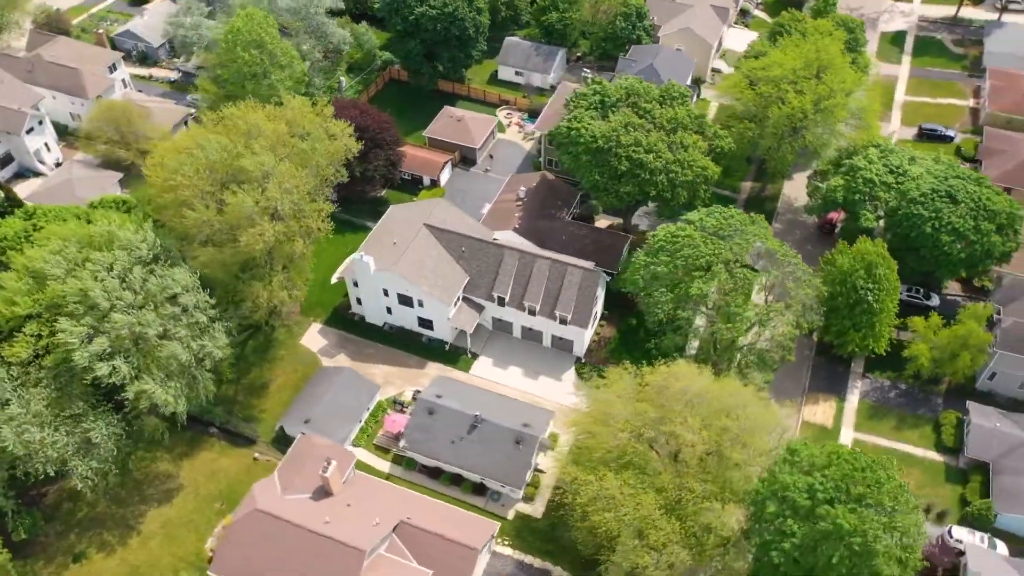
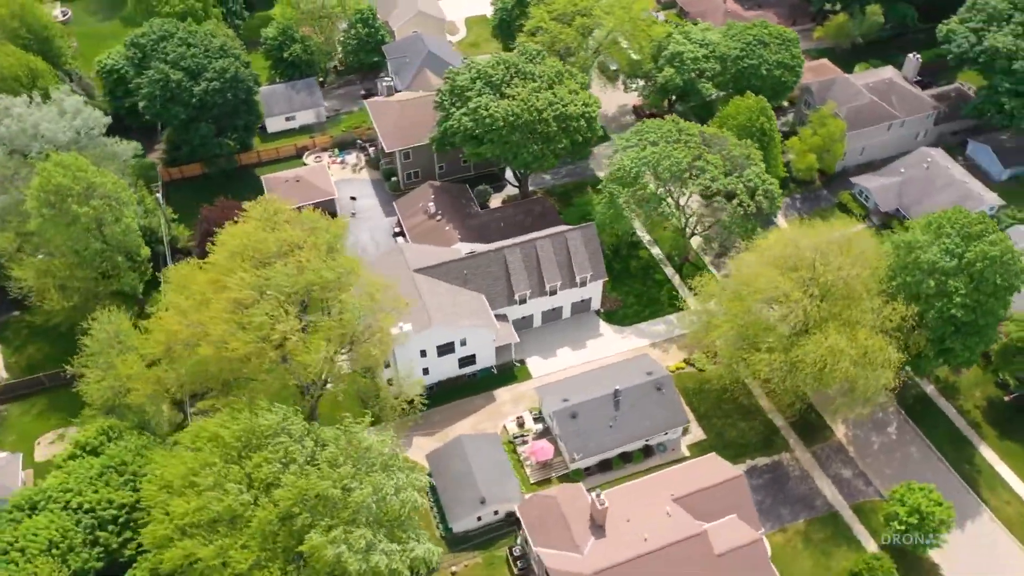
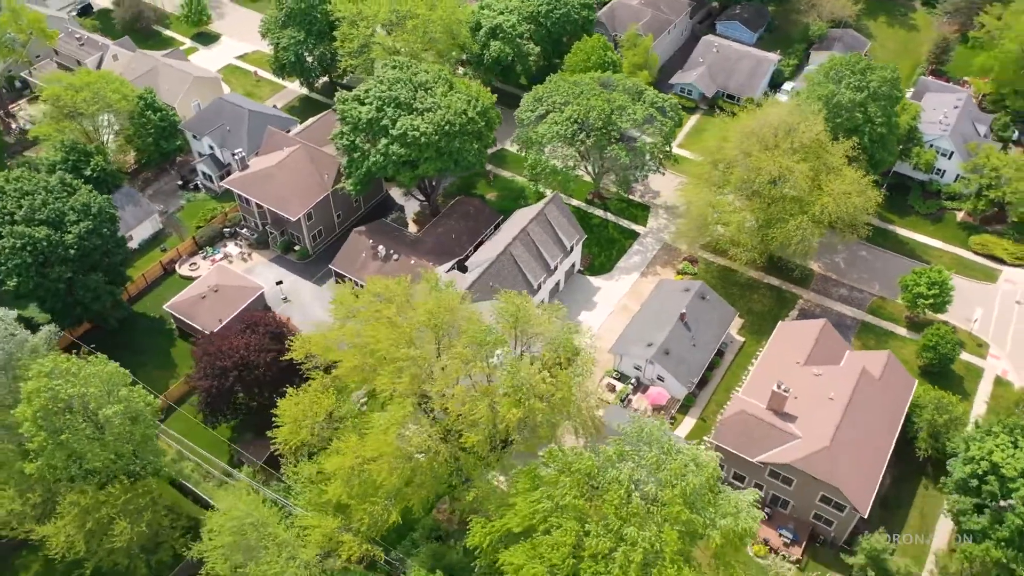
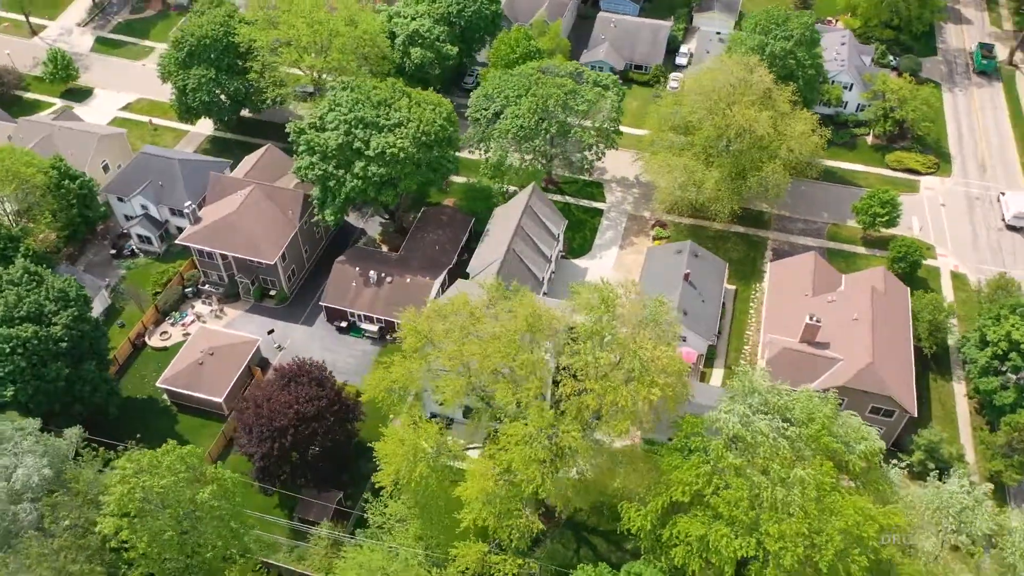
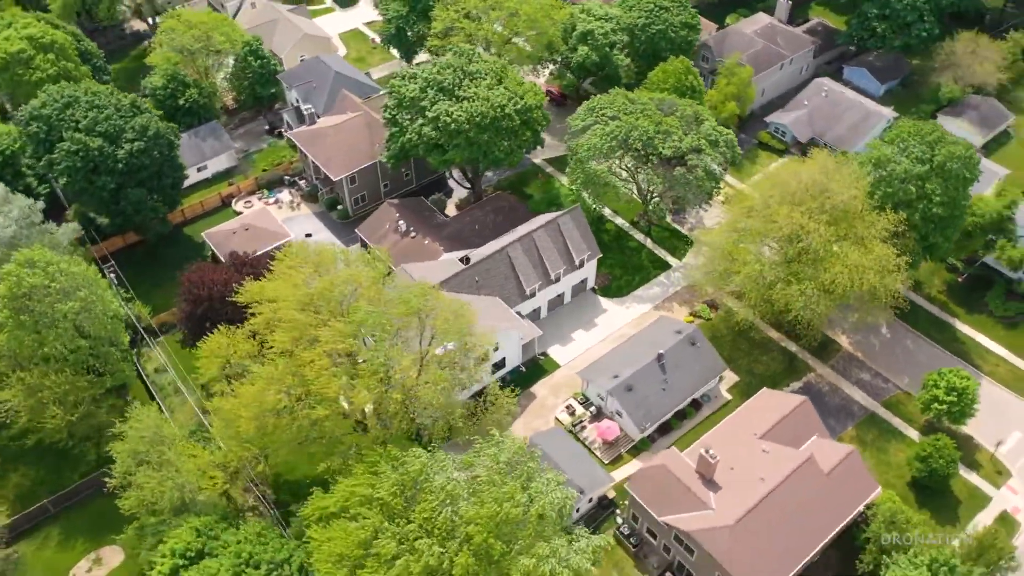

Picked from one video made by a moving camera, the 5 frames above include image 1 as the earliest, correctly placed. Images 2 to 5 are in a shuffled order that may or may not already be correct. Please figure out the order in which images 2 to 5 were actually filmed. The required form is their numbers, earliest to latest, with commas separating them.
2, 5, 3, 4
